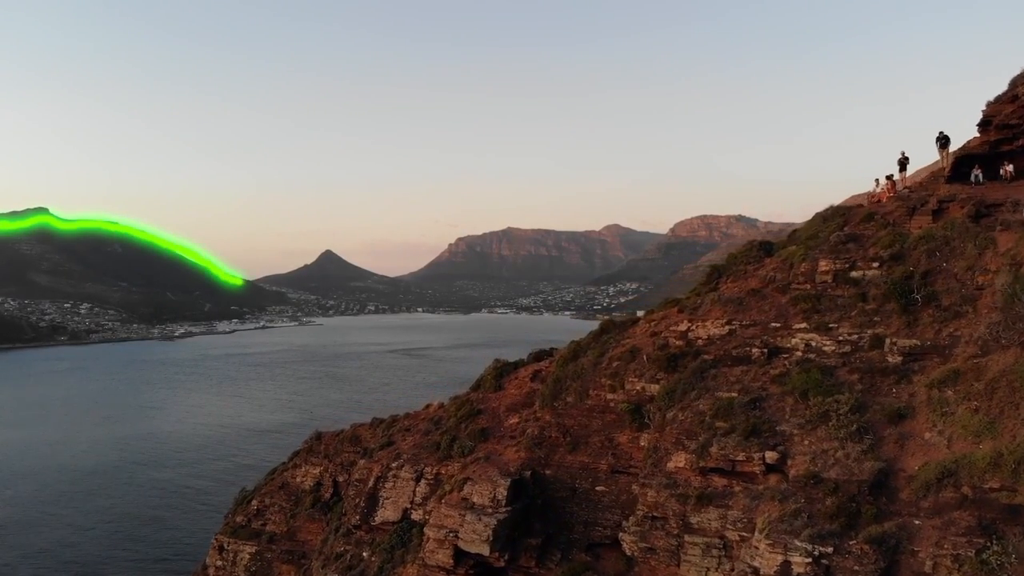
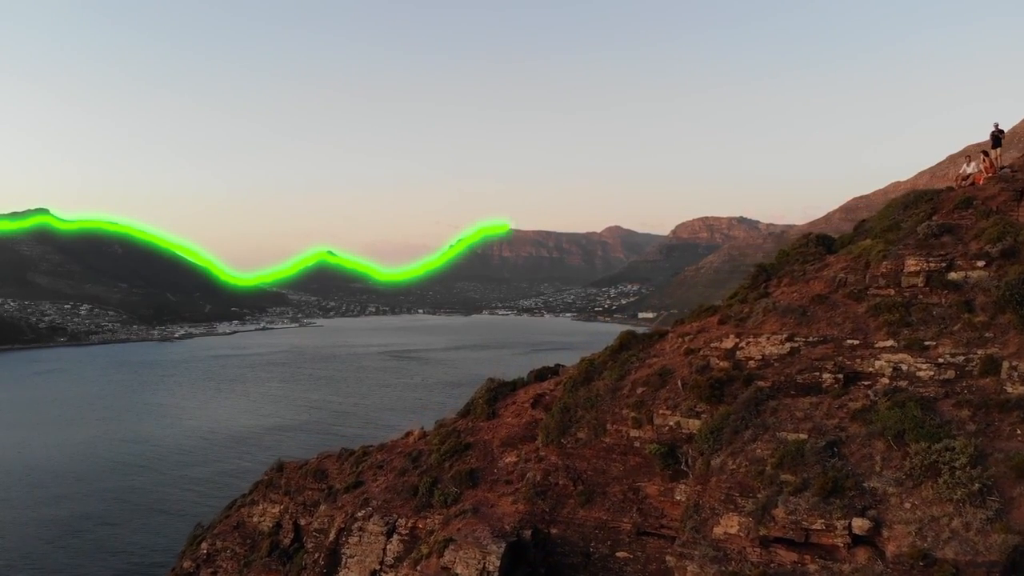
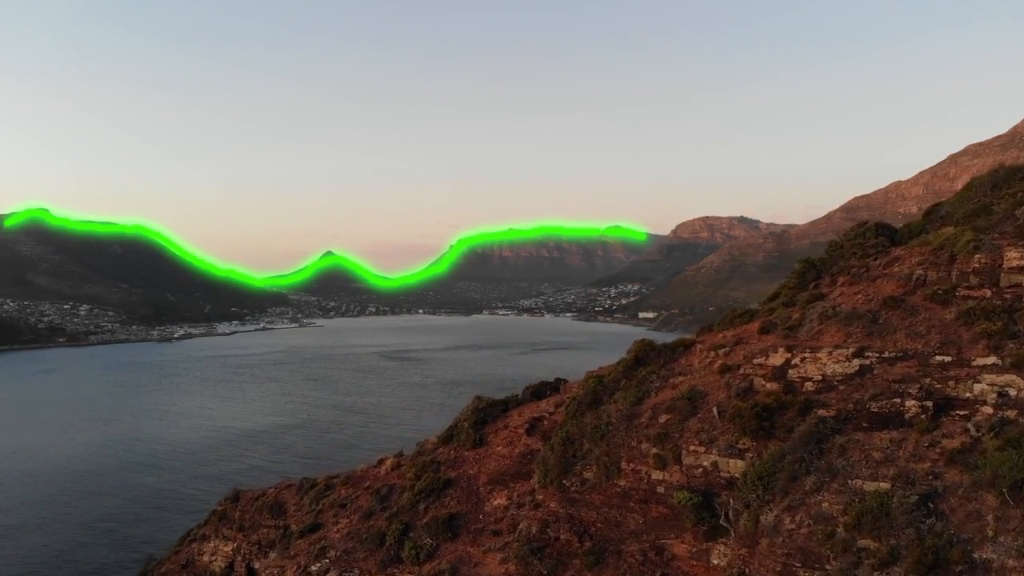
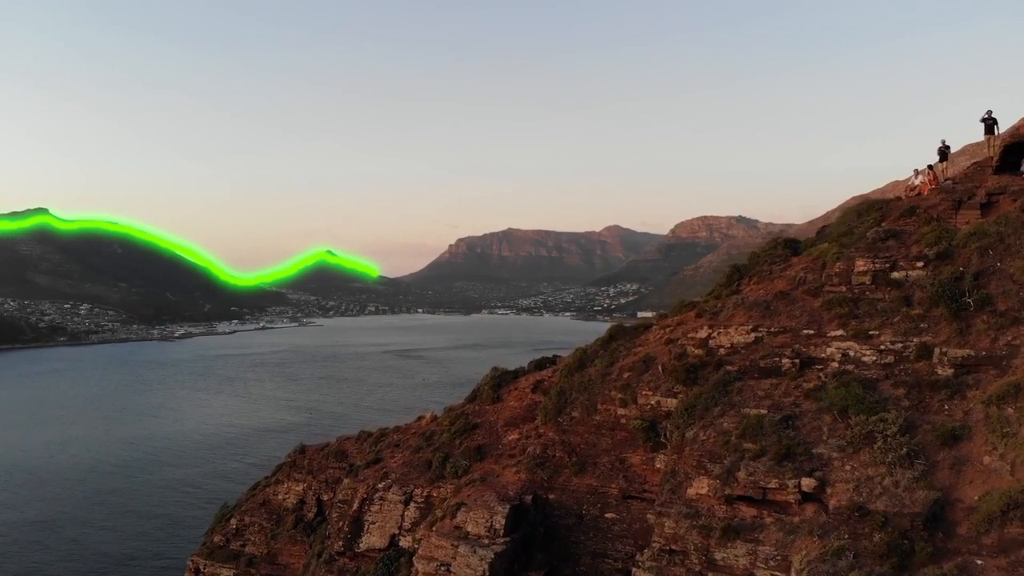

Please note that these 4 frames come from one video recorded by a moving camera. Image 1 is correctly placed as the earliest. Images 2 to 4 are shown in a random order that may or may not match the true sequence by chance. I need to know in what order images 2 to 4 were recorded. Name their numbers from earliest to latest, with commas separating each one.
4, 2, 3
